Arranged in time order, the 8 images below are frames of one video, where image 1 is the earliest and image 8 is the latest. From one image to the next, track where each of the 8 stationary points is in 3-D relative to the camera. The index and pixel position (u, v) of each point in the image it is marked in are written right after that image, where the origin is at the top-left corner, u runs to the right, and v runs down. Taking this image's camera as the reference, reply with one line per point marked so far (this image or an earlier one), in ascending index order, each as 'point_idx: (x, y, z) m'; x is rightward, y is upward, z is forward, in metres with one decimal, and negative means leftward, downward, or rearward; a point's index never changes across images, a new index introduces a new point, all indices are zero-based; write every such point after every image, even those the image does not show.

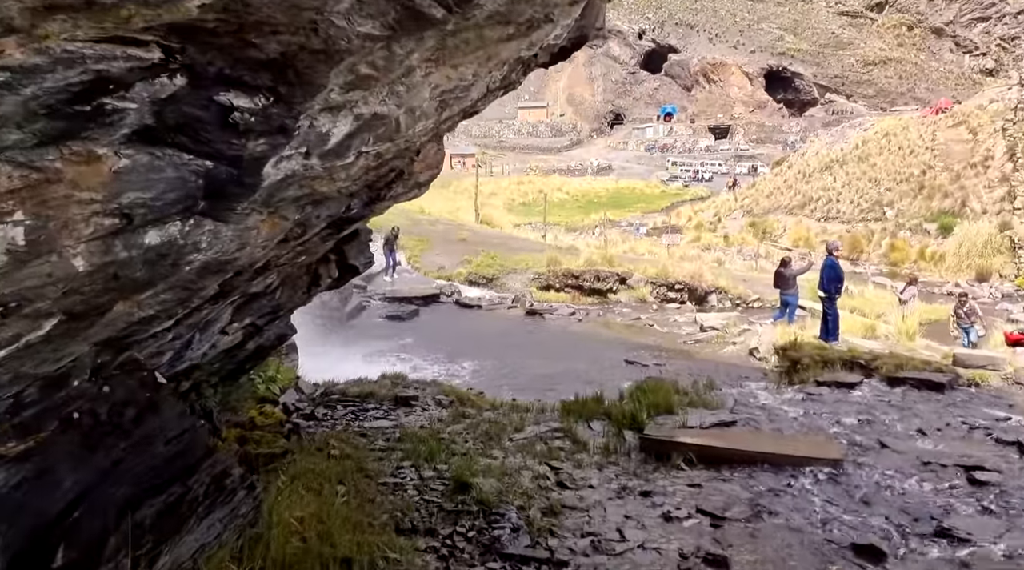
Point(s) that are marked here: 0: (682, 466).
0: (+1.5, -1.6, +7.7) m
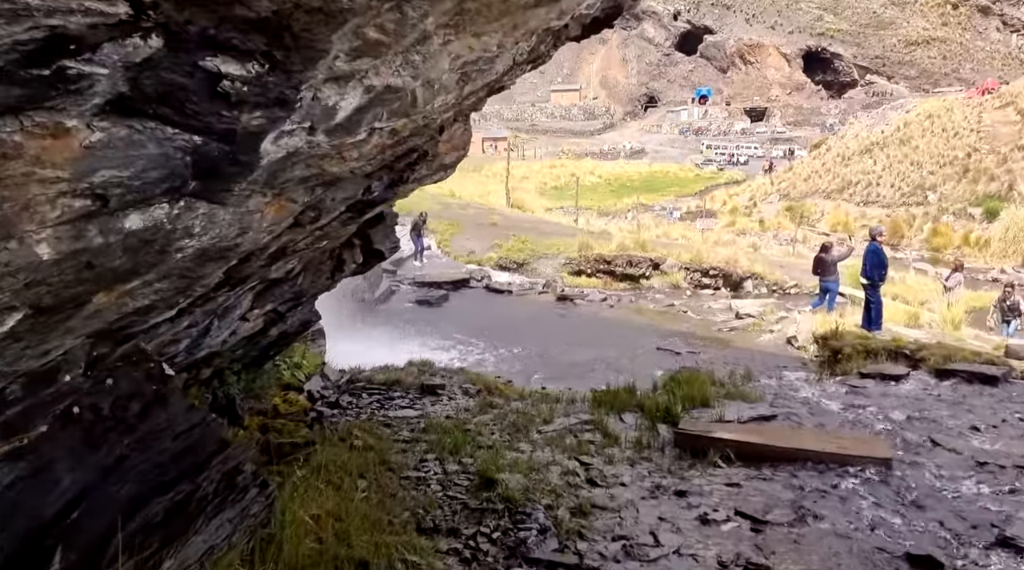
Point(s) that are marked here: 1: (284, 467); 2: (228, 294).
0: (+1.7, -1.5, +7.3) m
1: (-1.9, -1.5, +7.2) m
2: (-2.1, 0.0, +6.2) m
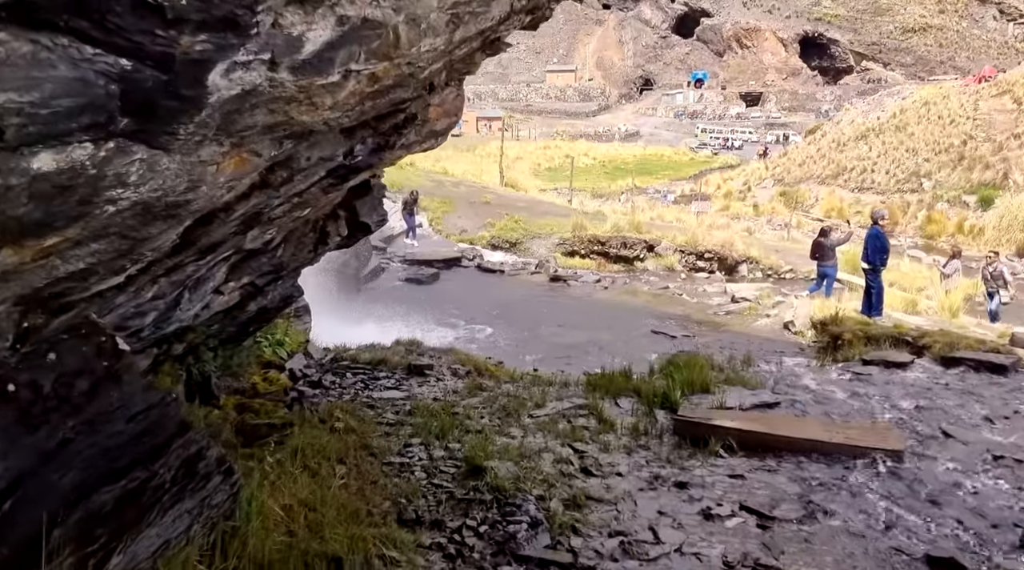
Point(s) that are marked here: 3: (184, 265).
0: (+1.7, -1.3, +6.9) m
1: (-2.0, -1.3, +6.8) m
2: (-2.1, +0.2, +5.8) m
3: (-2.1, +0.1, +5.7) m
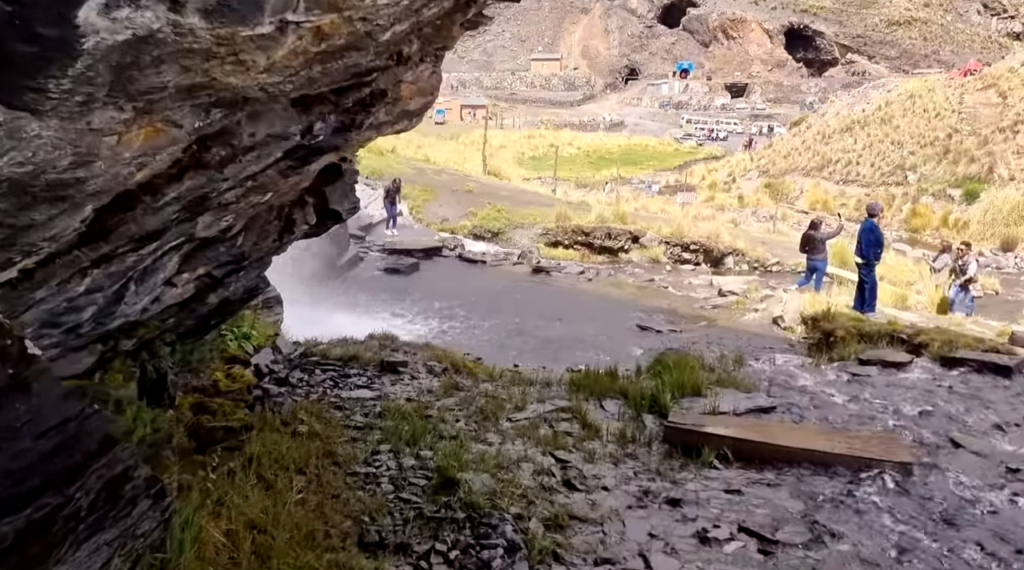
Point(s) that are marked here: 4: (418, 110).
0: (+1.5, -1.3, +6.4) m
1: (-2.1, -1.2, +6.2) m
2: (-2.2, +0.2, +5.1) m
3: (-2.3, +0.2, +5.1) m
4: (-0.8, +1.5, +7.3) m
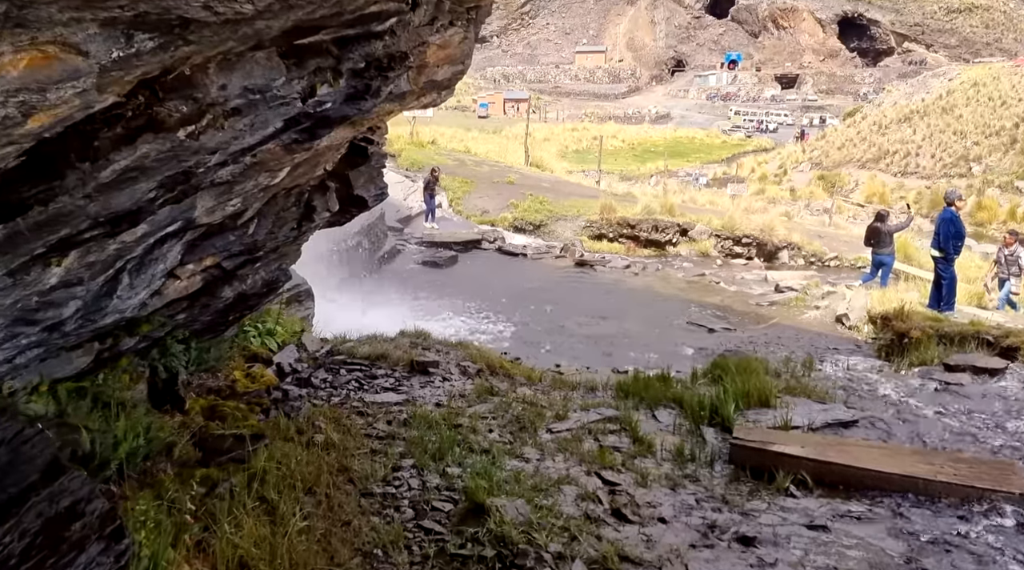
0: (+1.7, -1.3, +5.4) m
1: (-1.9, -1.2, +5.4) m
2: (-2.0, +0.3, +4.3) m
3: (-2.1, +0.2, +4.3) m
4: (-0.5, +1.5, +6.4) m
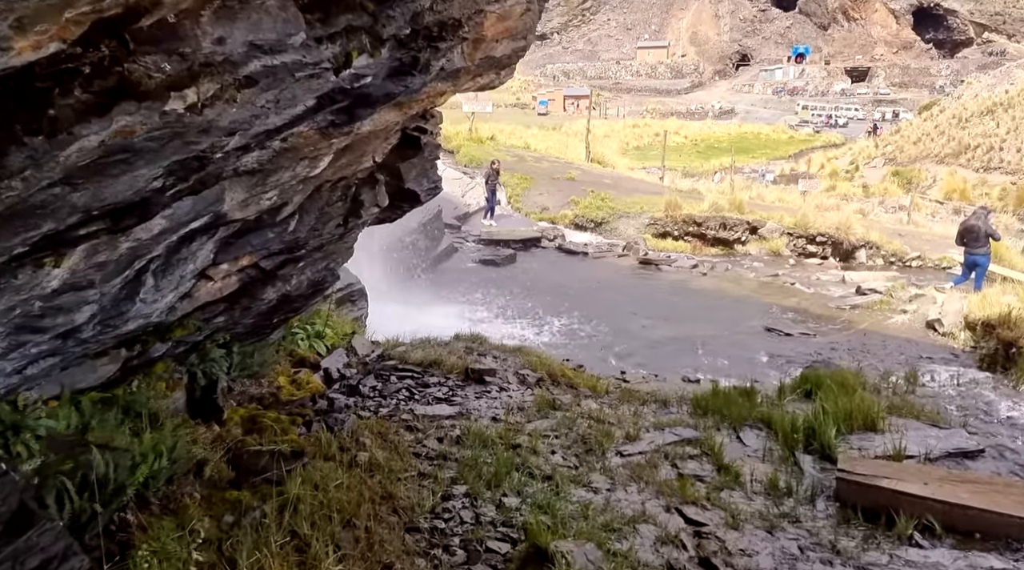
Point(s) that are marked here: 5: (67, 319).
0: (+2.1, -1.3, +4.5) m
1: (-1.5, -1.2, +4.7) m
2: (-1.7, +0.2, +3.7) m
3: (-1.8, +0.2, +3.7) m
4: (0.0, +1.5, +5.7) m
5: (-2.4, -0.2, +4.6) m
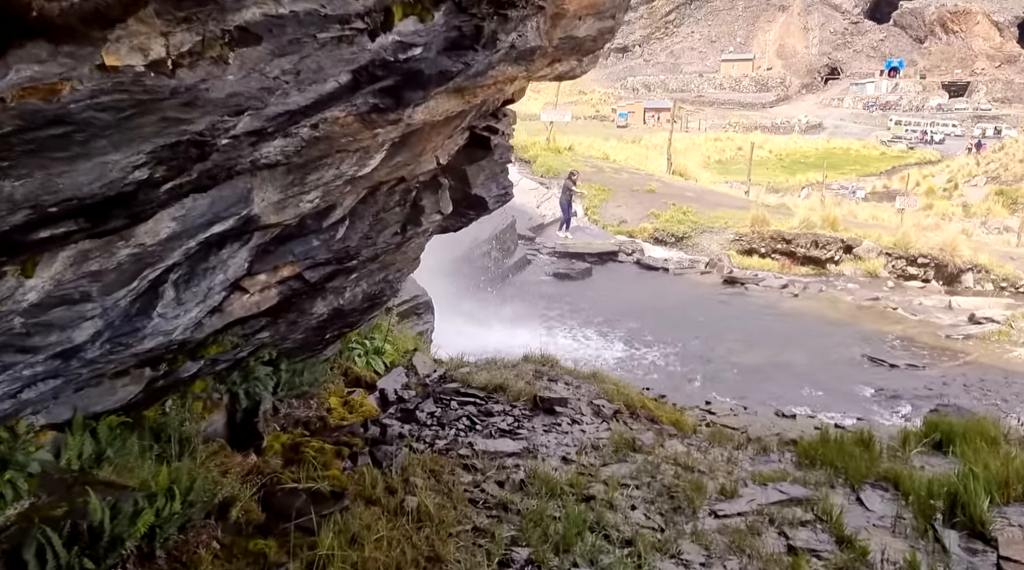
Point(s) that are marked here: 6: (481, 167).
0: (+2.4, -1.5, +3.4) m
1: (-1.2, -1.3, +3.9) m
2: (-1.5, +0.2, +2.9) m
3: (-1.5, +0.1, +2.9) m
4: (+0.4, +1.4, +4.8) m
5: (-2.0, -0.2, +3.9) m
6: (-0.2, +0.9, +7.0) m
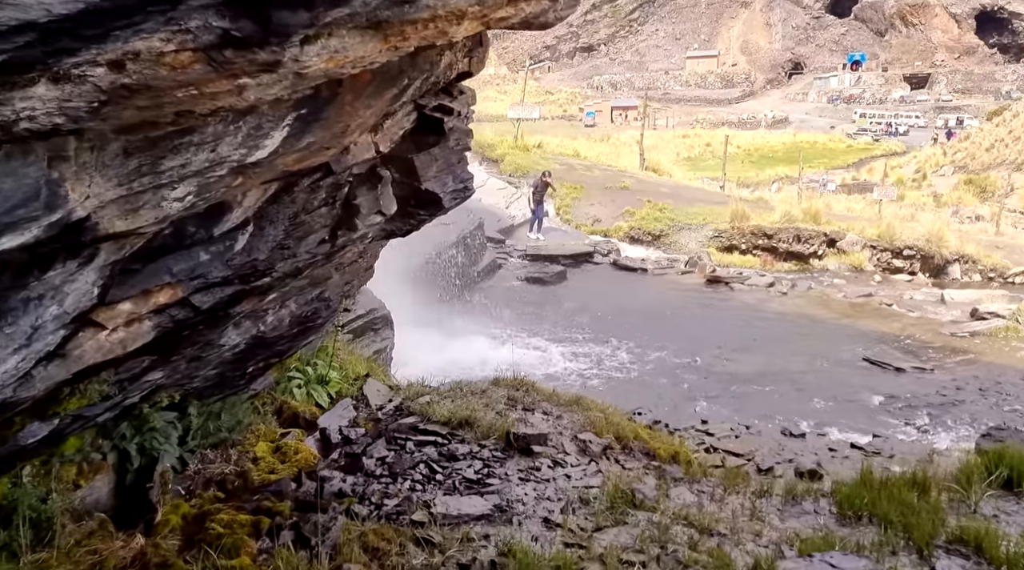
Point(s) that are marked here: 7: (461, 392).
0: (+2.3, -1.5, +2.1) m
1: (-1.3, -1.4, +2.5) m
2: (-1.6, 0.0, +1.5) m
3: (-1.6, 0.0, +1.4) m
4: (+0.2, +1.3, +3.4) m
5: (-2.2, -0.4, +2.4) m
6: (-0.5, +0.8, +5.6) m
7: (-0.4, -1.0, +8.0) m
